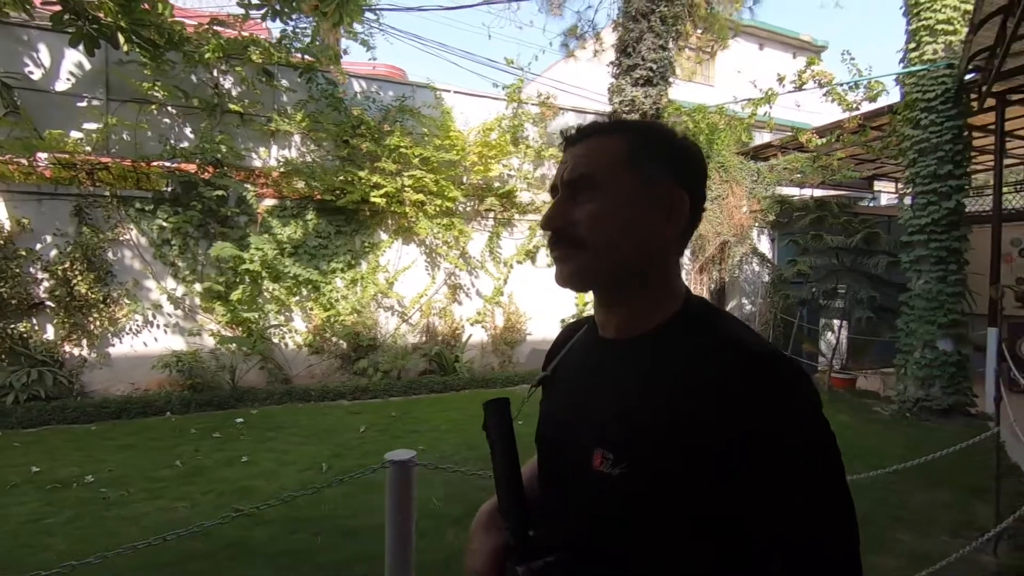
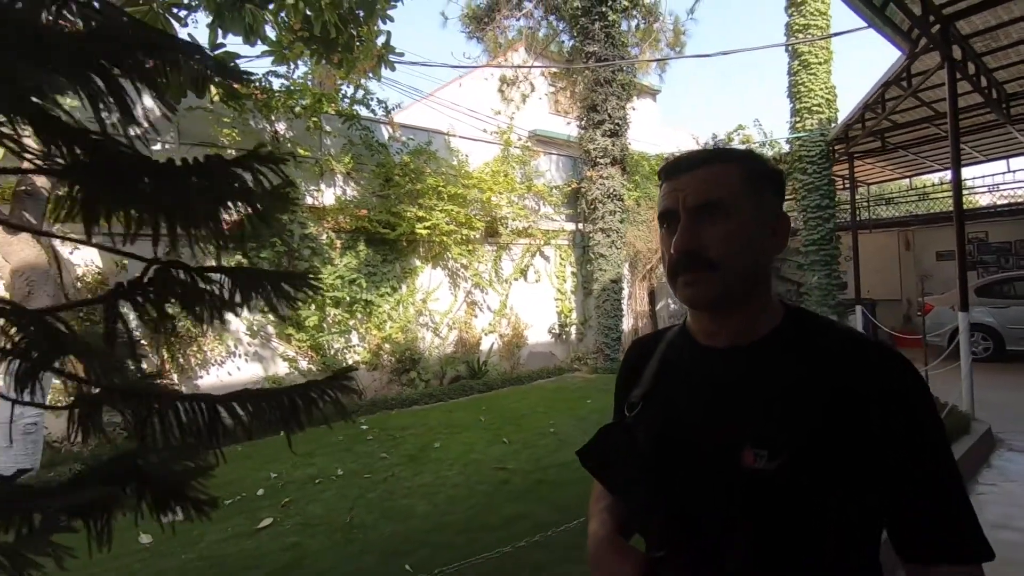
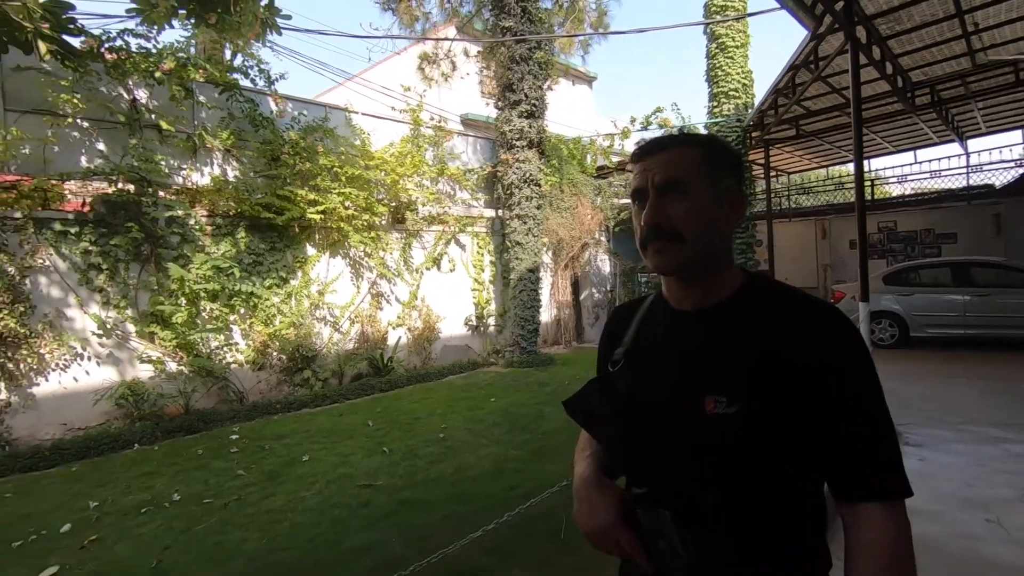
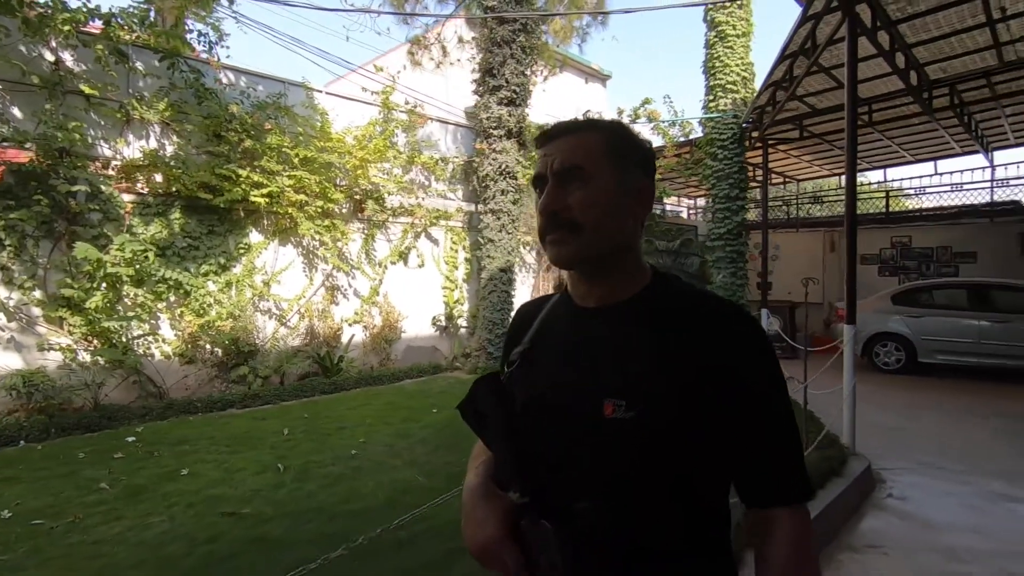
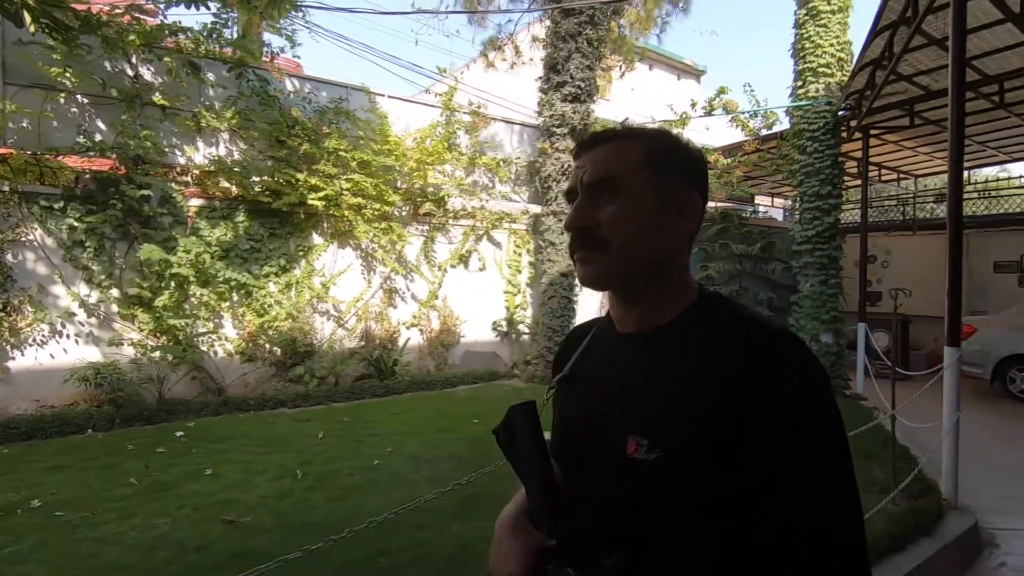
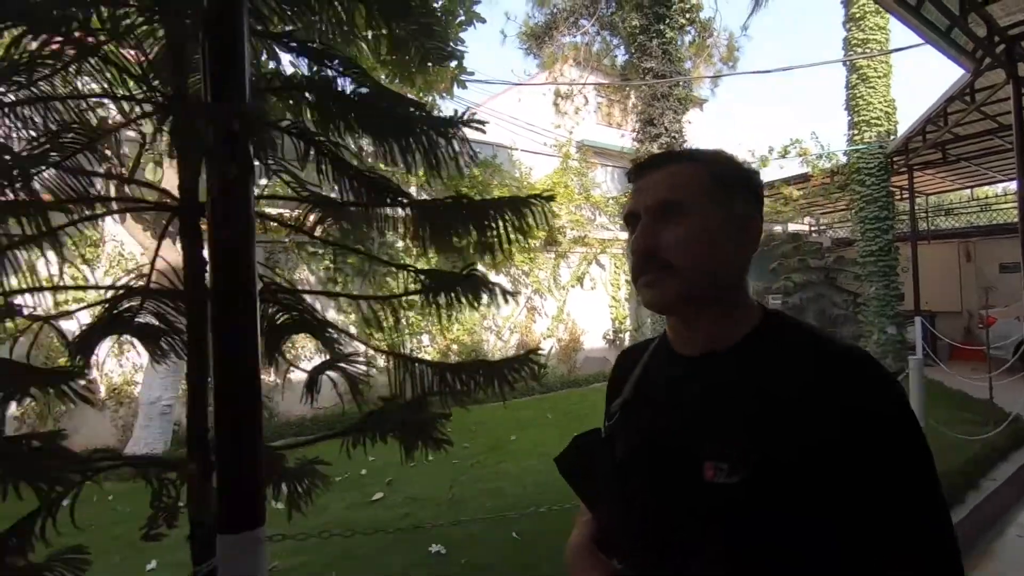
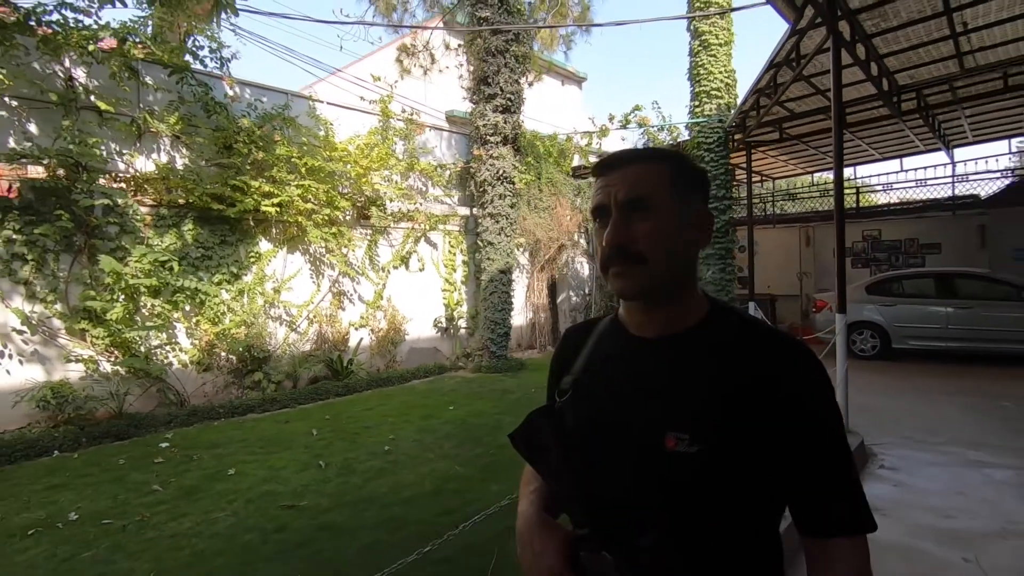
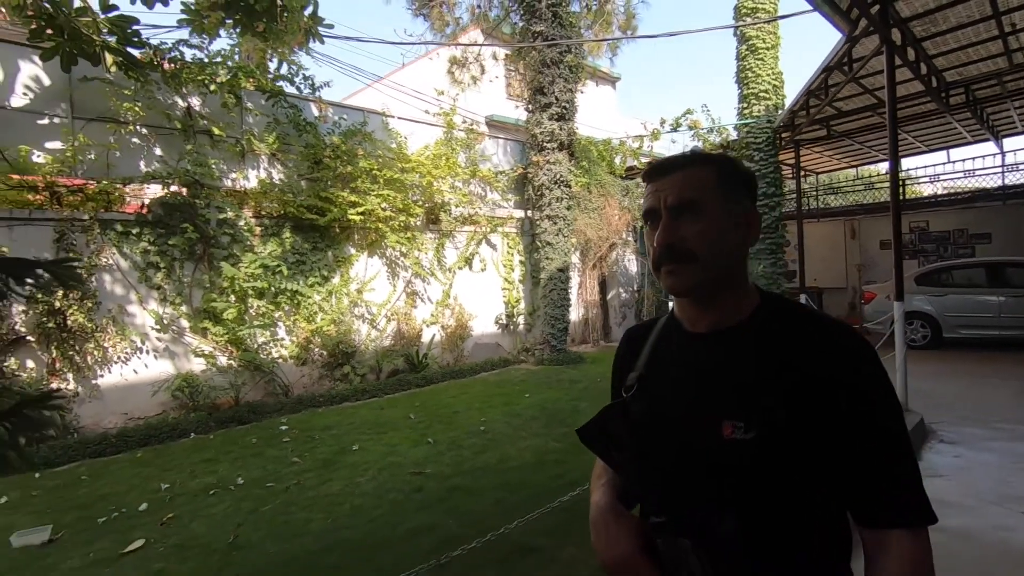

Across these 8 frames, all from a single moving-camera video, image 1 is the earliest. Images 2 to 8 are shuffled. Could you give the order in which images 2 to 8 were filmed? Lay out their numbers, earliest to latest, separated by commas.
5, 4, 7, 3, 8, 2, 6
